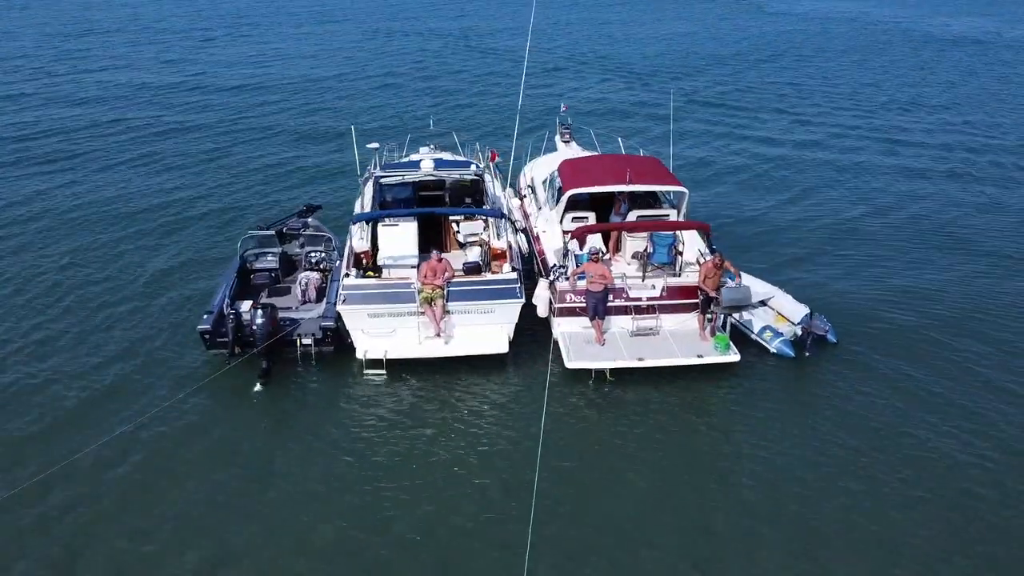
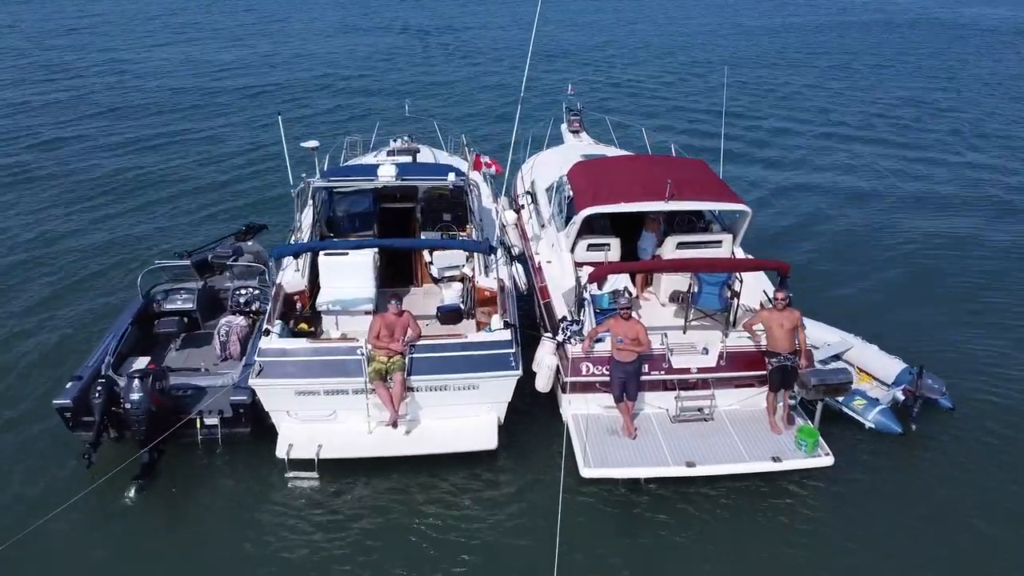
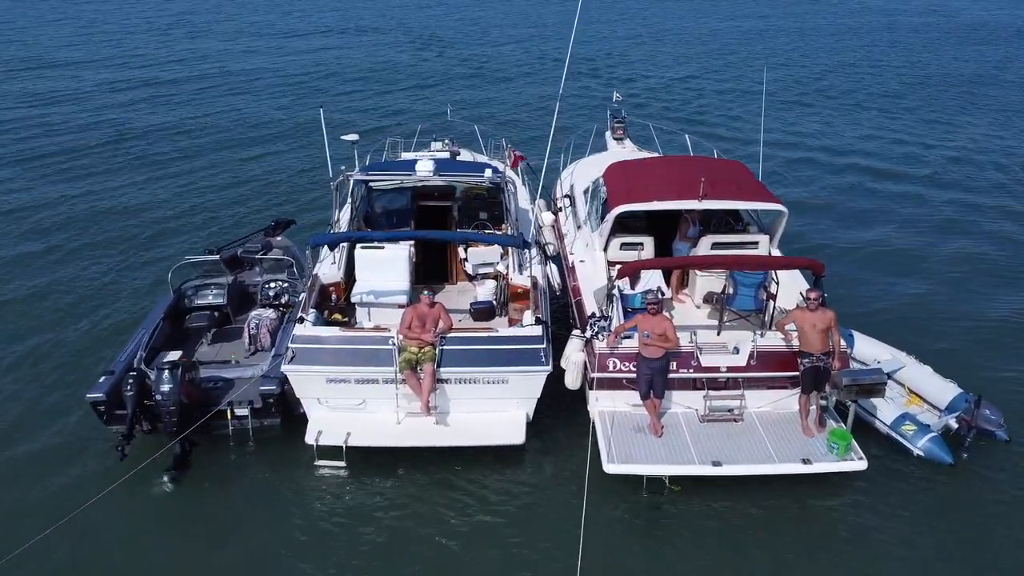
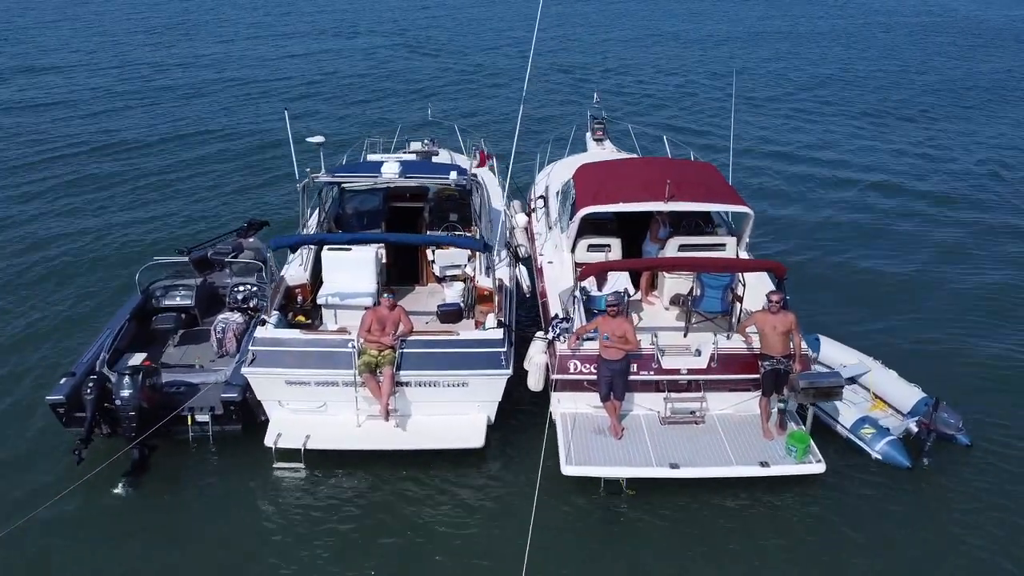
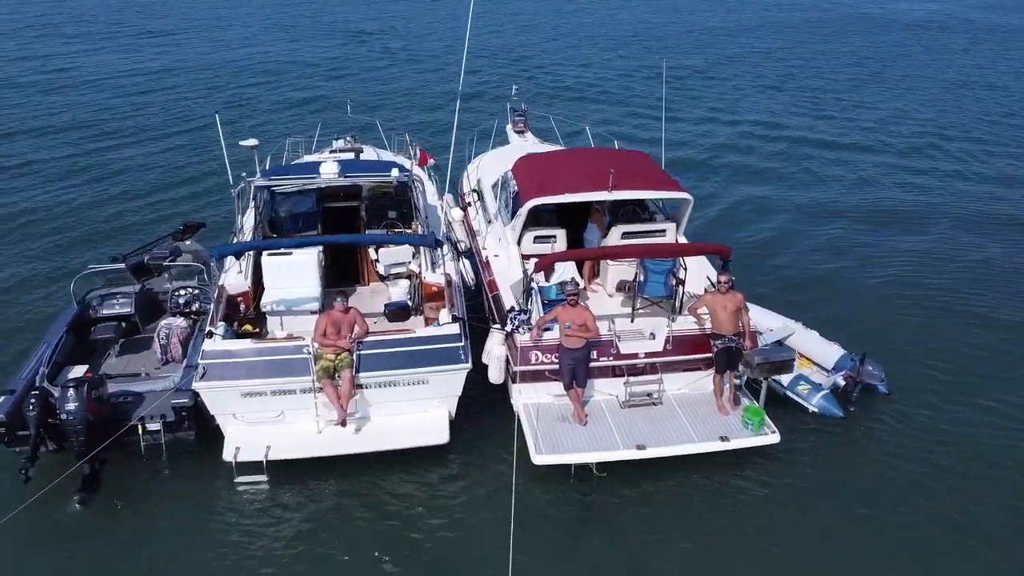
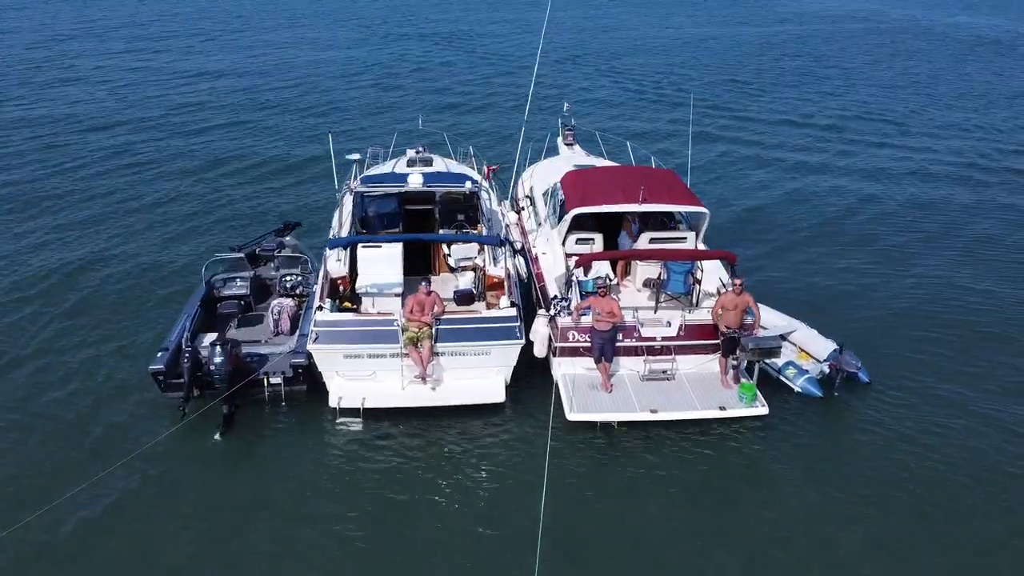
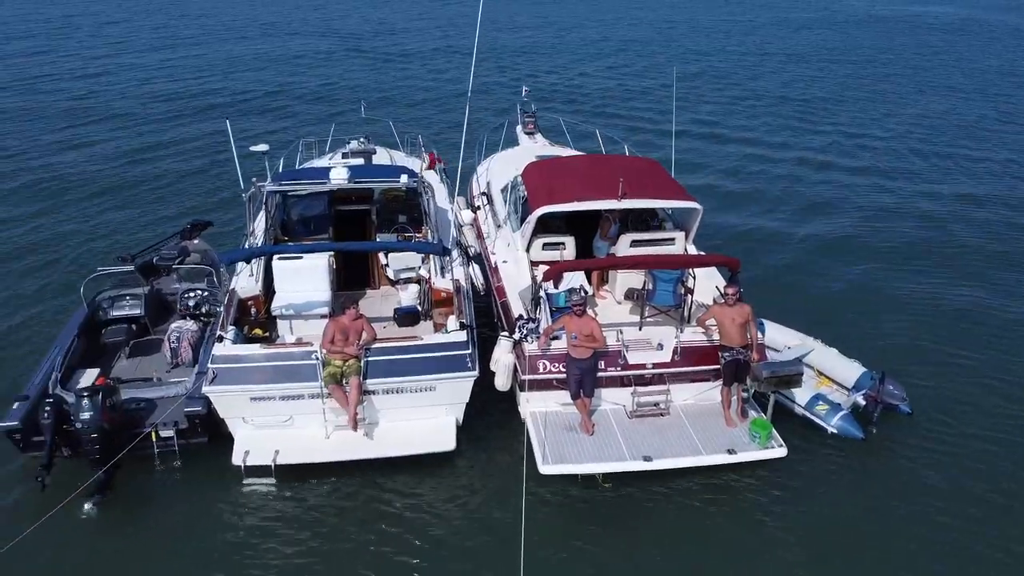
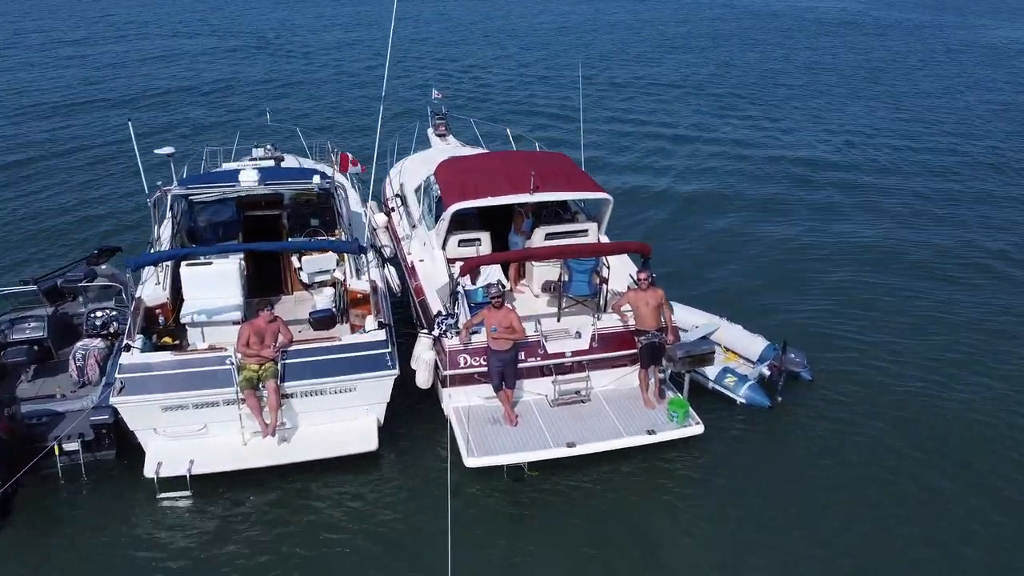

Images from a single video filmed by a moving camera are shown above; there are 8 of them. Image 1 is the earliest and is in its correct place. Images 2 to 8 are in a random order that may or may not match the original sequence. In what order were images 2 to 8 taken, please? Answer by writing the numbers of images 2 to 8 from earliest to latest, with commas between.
6, 2, 5, 8, 7, 3, 4
